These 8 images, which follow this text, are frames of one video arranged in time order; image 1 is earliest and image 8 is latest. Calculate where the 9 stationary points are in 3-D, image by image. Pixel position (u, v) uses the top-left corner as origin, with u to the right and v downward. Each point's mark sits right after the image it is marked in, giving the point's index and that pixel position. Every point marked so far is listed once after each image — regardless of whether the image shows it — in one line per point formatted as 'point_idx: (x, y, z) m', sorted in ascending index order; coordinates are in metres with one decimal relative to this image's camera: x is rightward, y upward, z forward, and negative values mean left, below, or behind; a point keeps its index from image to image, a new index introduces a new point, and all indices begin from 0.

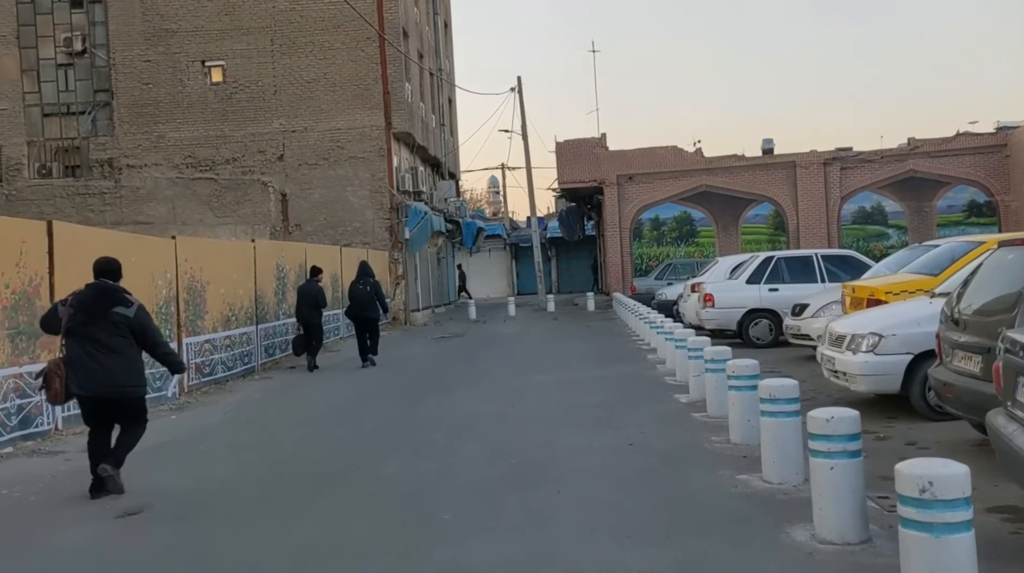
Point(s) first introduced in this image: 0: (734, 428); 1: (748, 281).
0: (+1.7, -1.1, +8.0) m
1: (+3.7, +0.1, +16.2) m
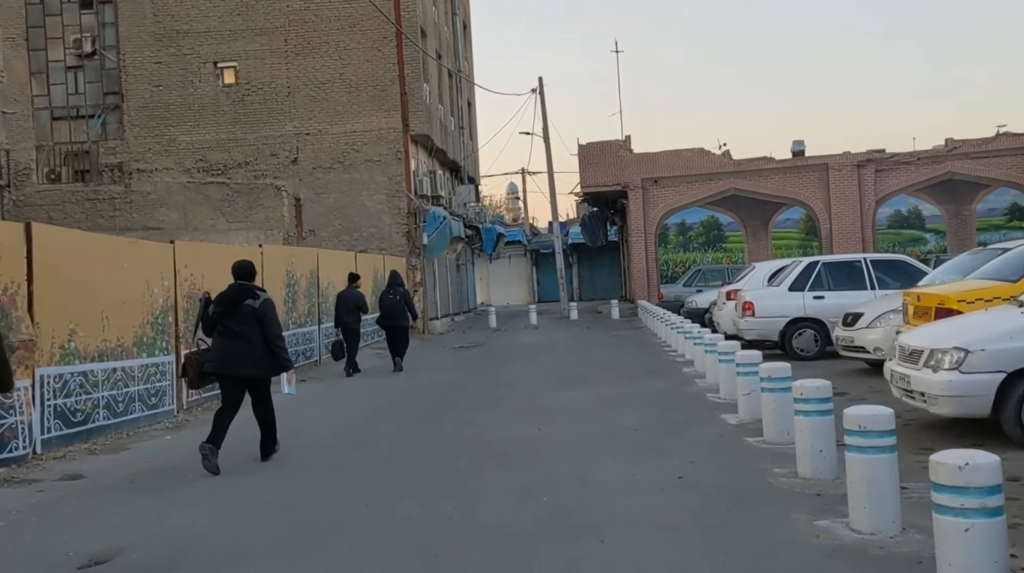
0: (+2.0, -1.2, +6.9) m
1: (+4.1, 0.0, +15.0) m
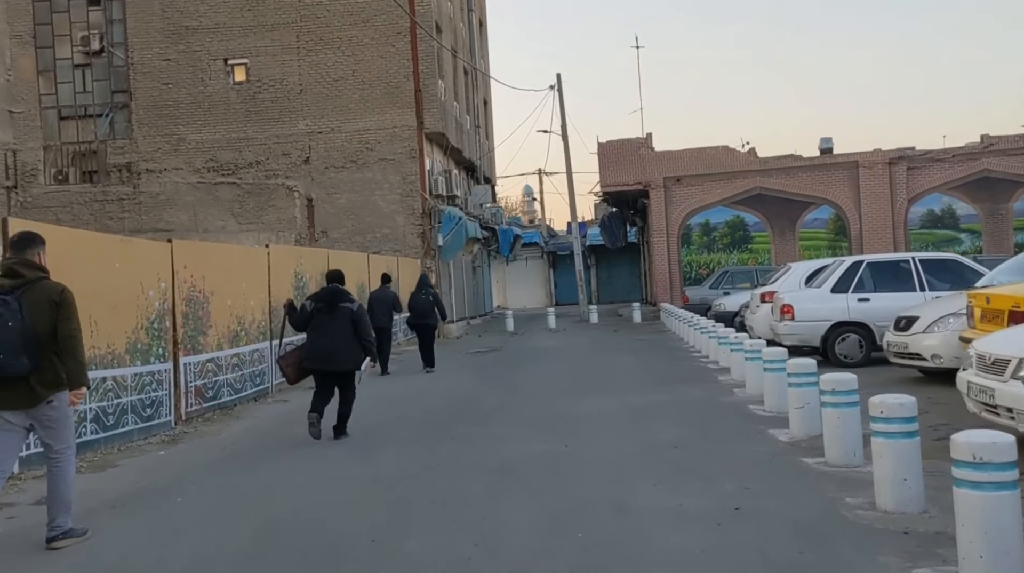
0: (+2.1, -1.2, +5.9) m
1: (+4.4, 0.0, +14.0) m
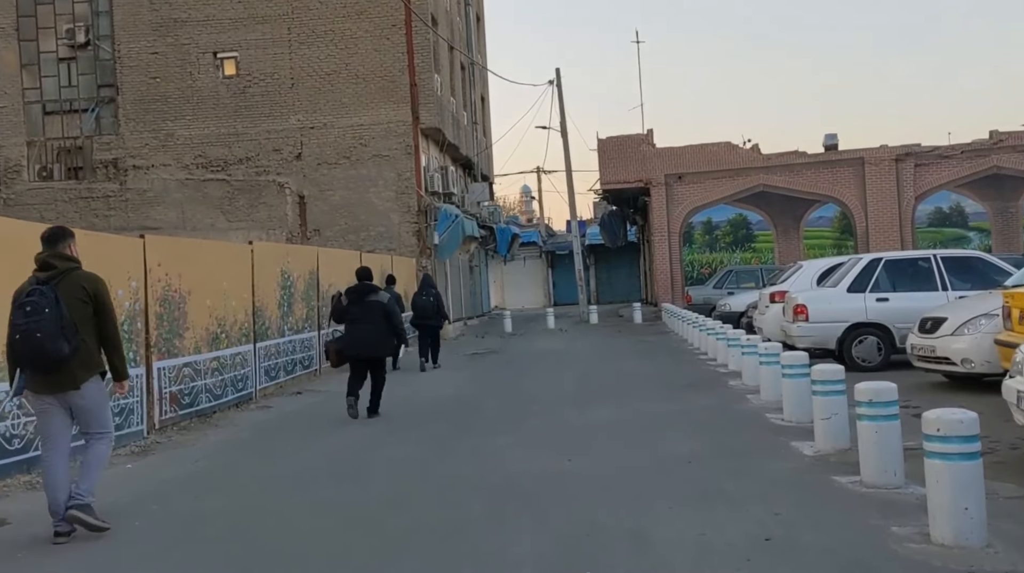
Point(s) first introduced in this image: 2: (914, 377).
0: (+2.1, -1.2, +5.1) m
1: (+4.3, 0.0, +13.2) m
2: (+4.6, -1.0, +11.8) m
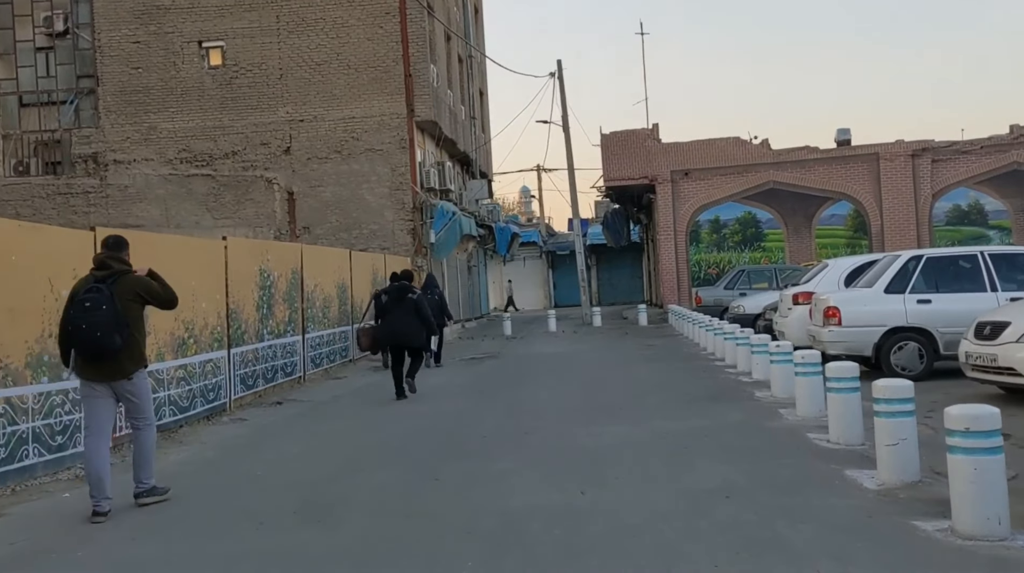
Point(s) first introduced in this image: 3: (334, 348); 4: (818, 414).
0: (+2.1, -1.1, +3.8) m
1: (+4.3, 0.0, +11.9) m
2: (+4.6, -1.0, +10.5) m
3: (-3.2, -1.1, +18.3) m
4: (+2.8, -1.1, +9.2) m
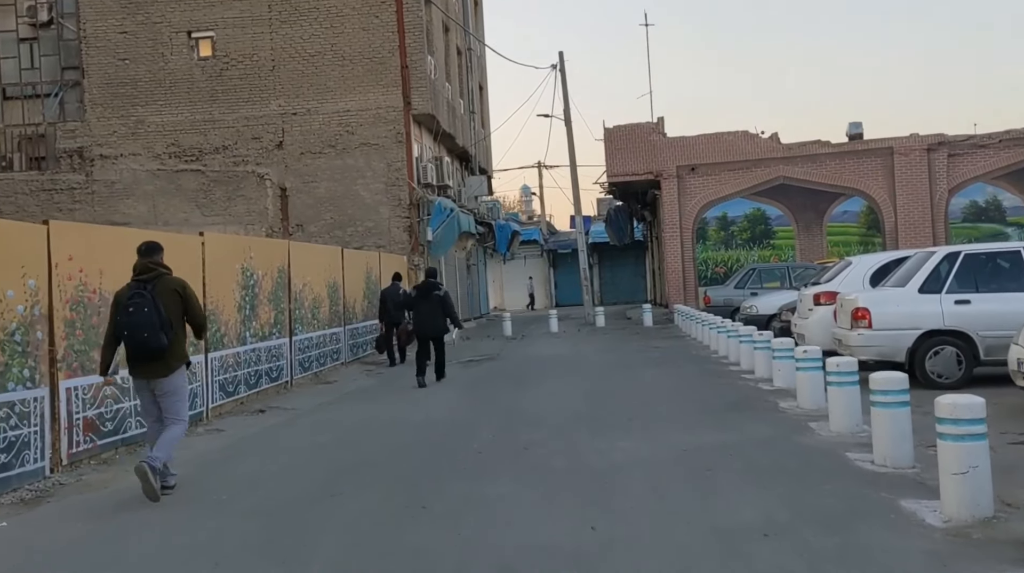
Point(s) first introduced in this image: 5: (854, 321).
0: (+2.1, -1.1, +2.9) m
1: (+4.3, 0.0, +10.9) m
2: (+4.6, -1.0, +9.6) m
3: (-3.2, -1.1, +17.4) m
4: (+2.8, -1.1, +8.2) m
5: (+3.7, -0.4, +11.1) m
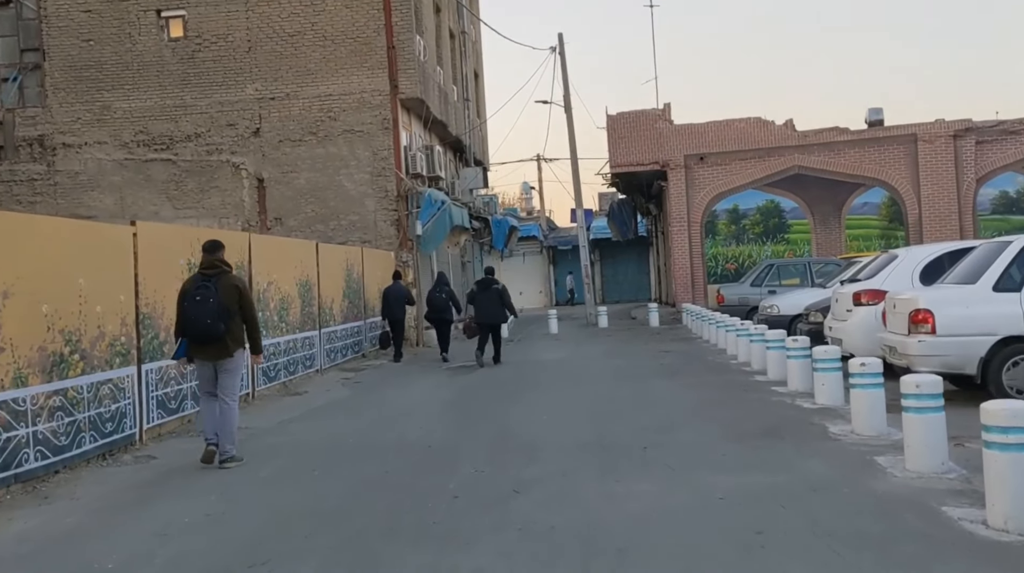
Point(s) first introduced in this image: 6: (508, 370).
0: (+2.0, -1.1, +1.0) m
1: (+4.2, 0.0, +9.0) m
2: (+4.5, -1.0, +7.7) m
3: (-3.3, -1.1, +15.5) m
4: (+2.6, -1.1, +6.4) m
5: (+3.6, -0.3, +9.2) m
6: (0.0, -1.3, +15.9) m
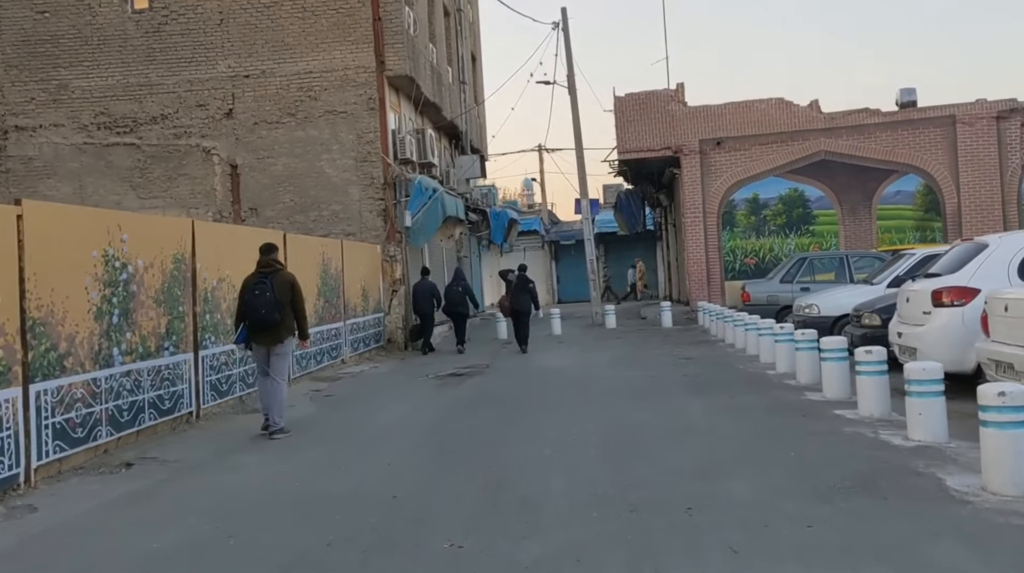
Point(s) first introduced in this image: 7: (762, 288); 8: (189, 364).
0: (+2.0, -1.1, -1.3) m
1: (+4.2, 0.0, +6.7) m
2: (+4.5, -1.0, +5.4) m
3: (-3.3, -1.0, +13.2) m
4: (+2.6, -1.1, +4.1) m
5: (+3.5, -0.3, +6.9) m
6: (-0.1, -1.3, +13.6) m
7: (+4.5, 0.0, +18.6) m
8: (-3.5, -0.8, +11.1) m
